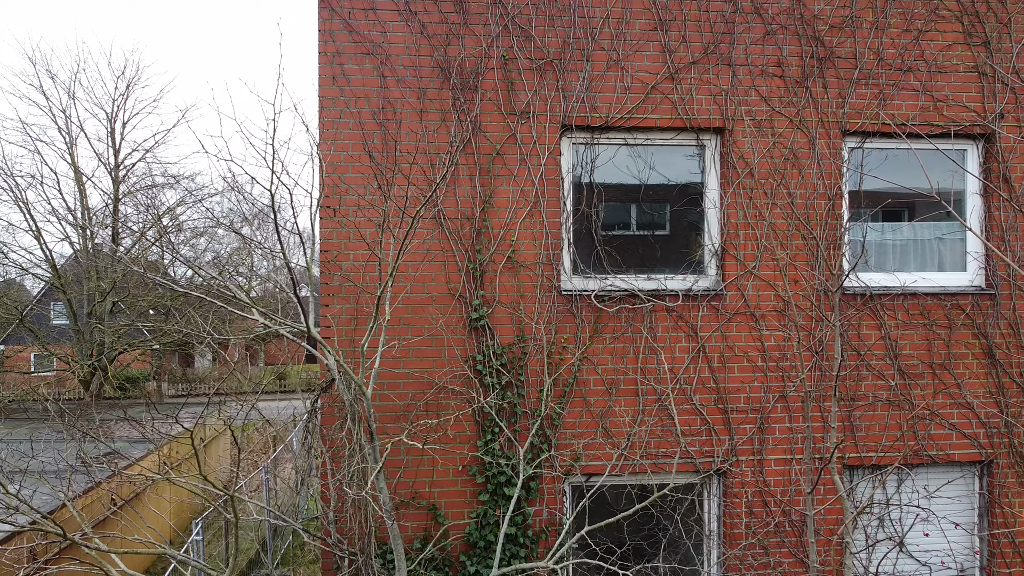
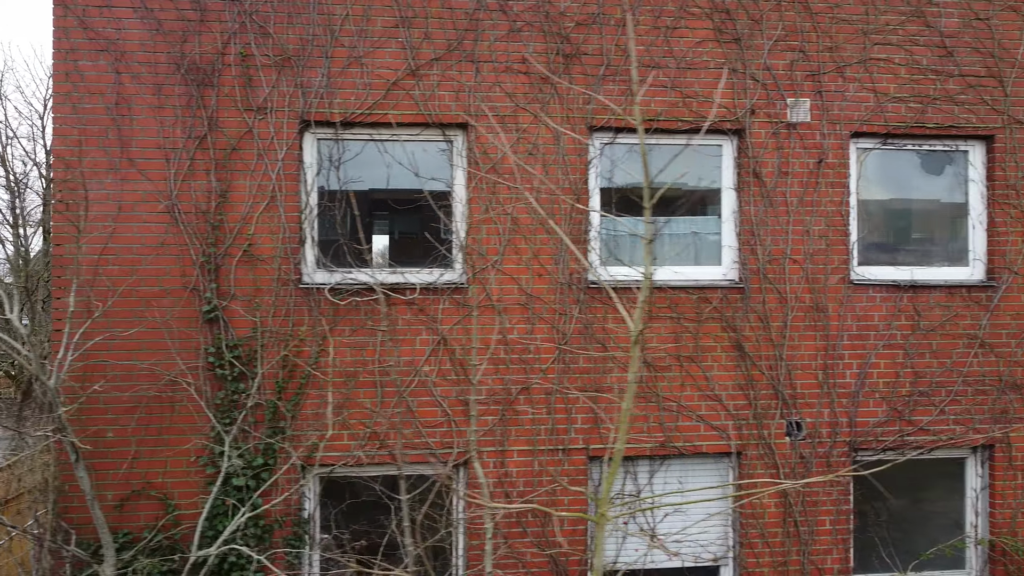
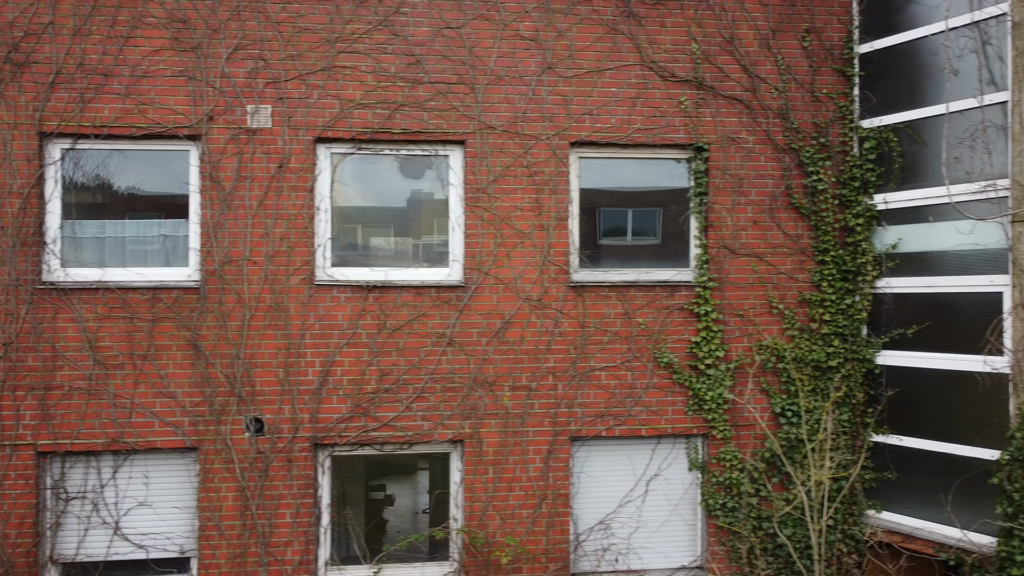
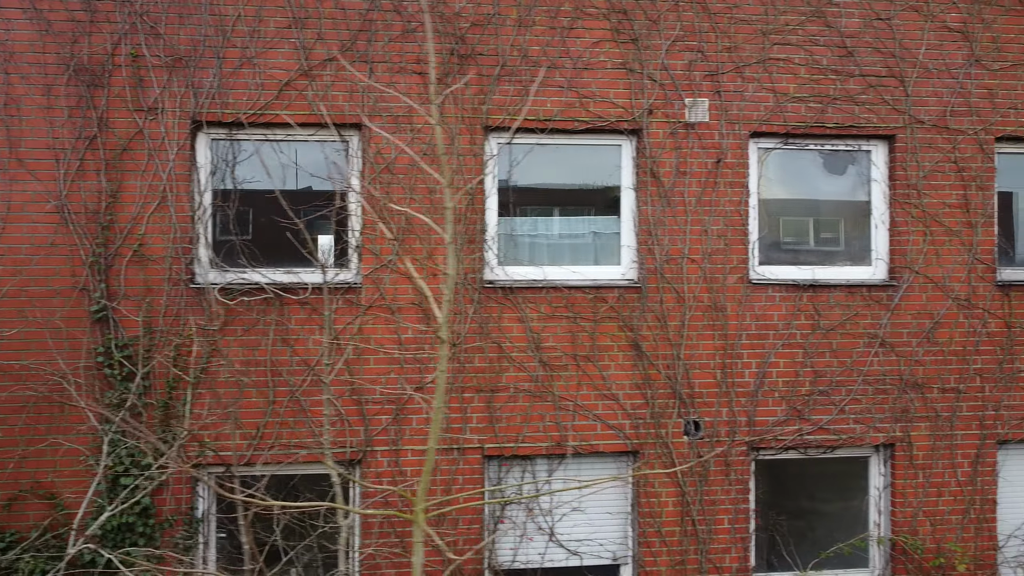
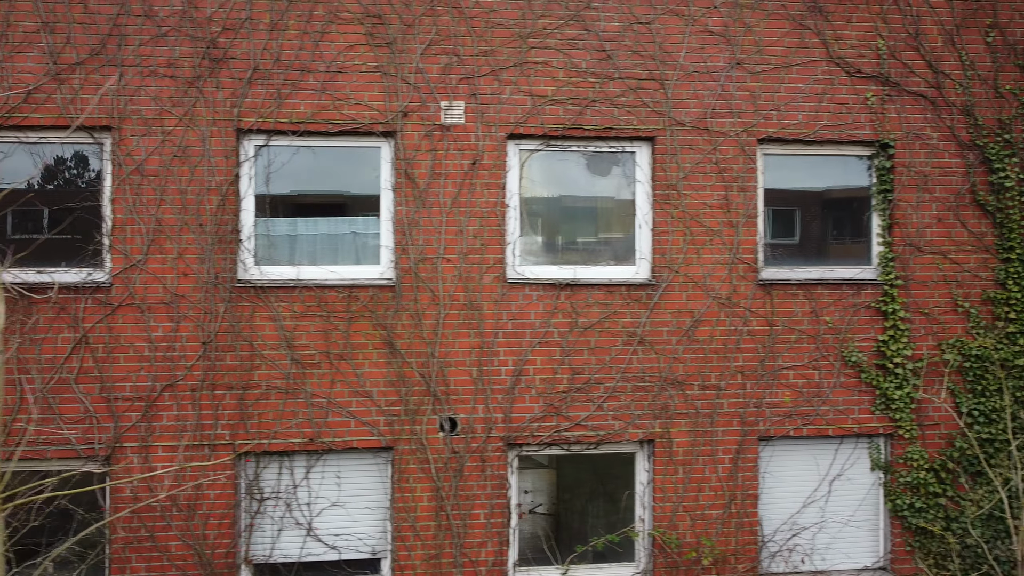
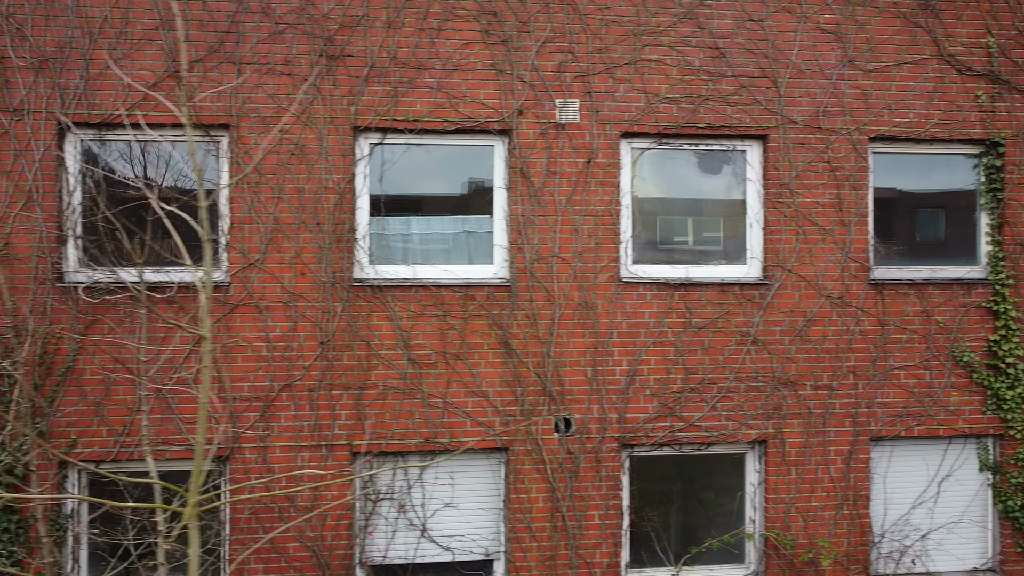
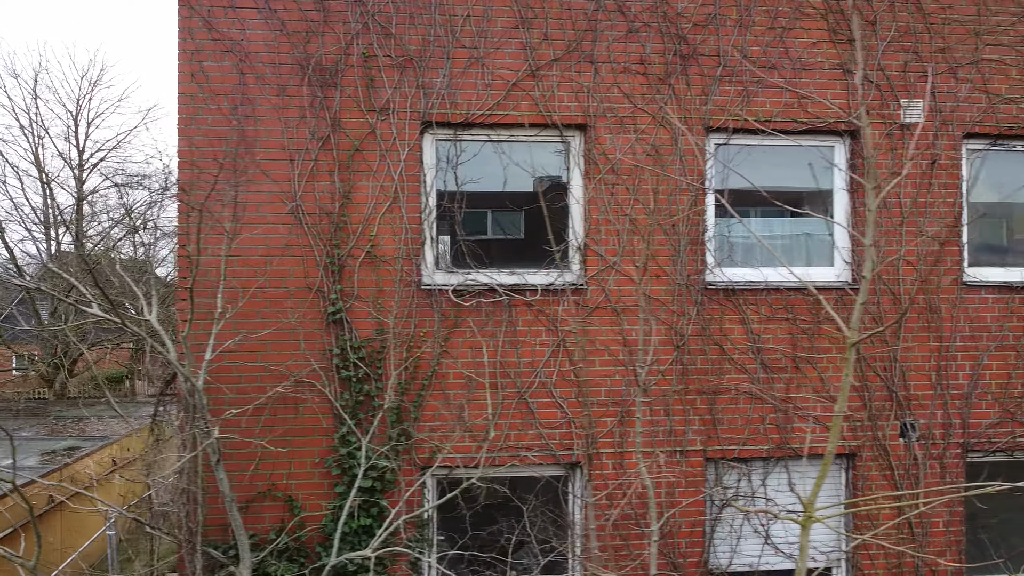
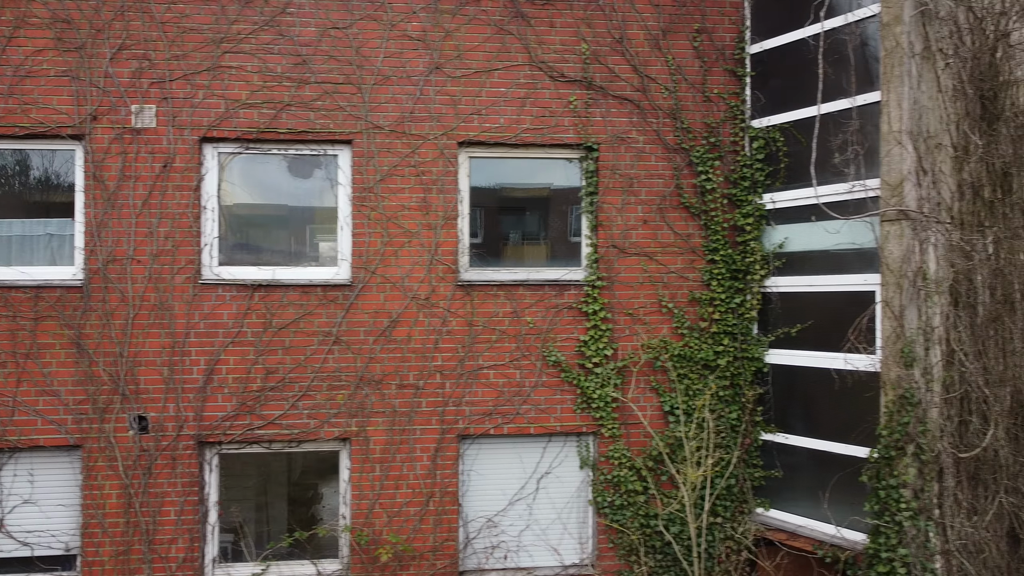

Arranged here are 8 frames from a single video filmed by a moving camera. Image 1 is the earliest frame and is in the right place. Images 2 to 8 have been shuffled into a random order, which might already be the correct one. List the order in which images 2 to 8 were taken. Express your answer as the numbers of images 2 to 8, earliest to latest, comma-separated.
7, 2, 4, 6, 5, 3, 8
